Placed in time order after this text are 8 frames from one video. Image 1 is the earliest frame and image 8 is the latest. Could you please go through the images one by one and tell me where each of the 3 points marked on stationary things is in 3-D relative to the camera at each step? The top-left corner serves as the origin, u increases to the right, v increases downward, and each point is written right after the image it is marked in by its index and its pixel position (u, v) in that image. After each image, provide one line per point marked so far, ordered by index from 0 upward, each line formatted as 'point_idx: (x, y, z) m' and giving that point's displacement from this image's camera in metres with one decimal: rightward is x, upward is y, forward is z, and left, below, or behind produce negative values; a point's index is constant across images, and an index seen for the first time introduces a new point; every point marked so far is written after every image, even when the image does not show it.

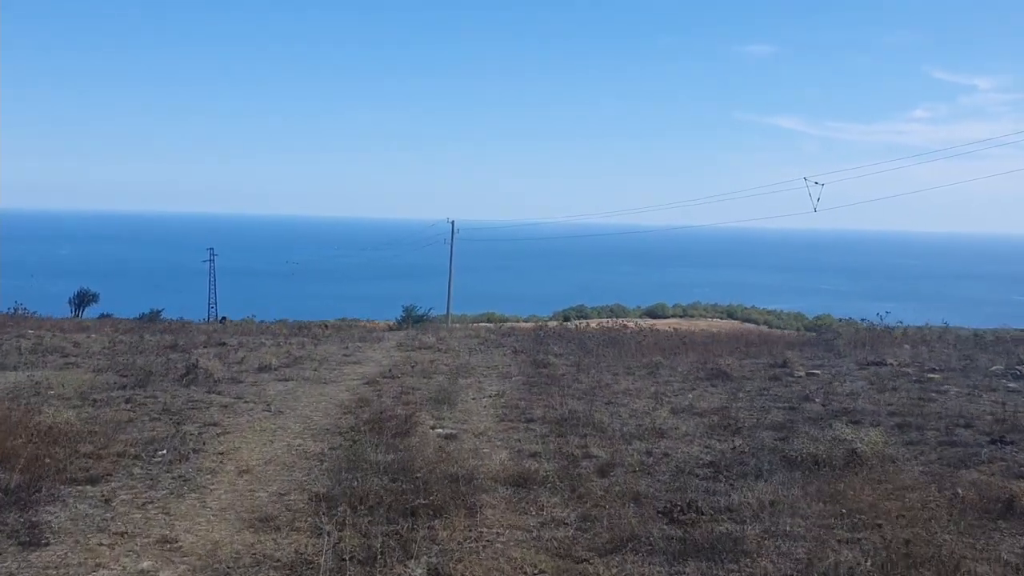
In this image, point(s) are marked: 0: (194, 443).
0: (-3.6, -1.8, +8.6) m
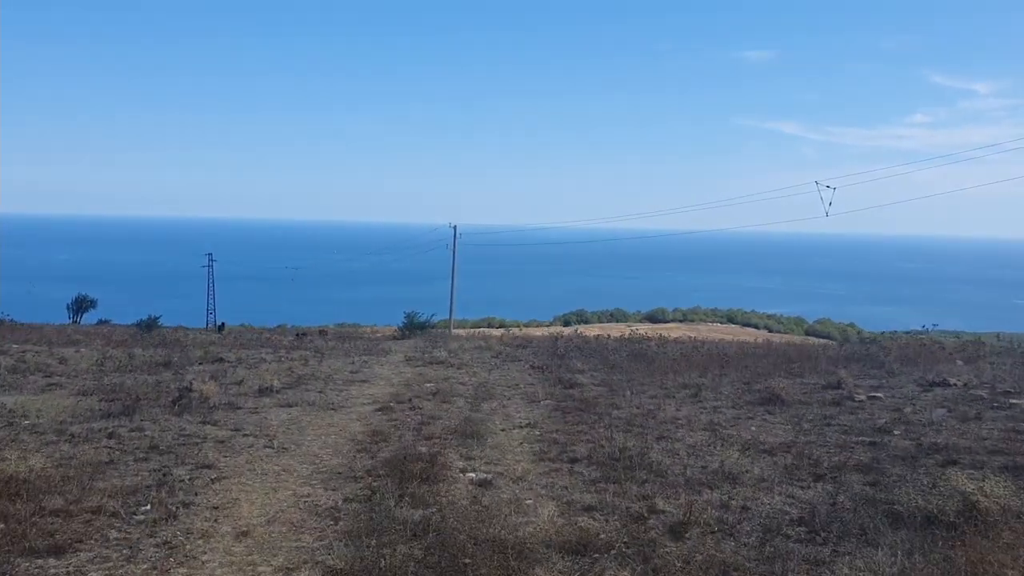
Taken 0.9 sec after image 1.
0: (-3.2, -2.0, +7.2) m
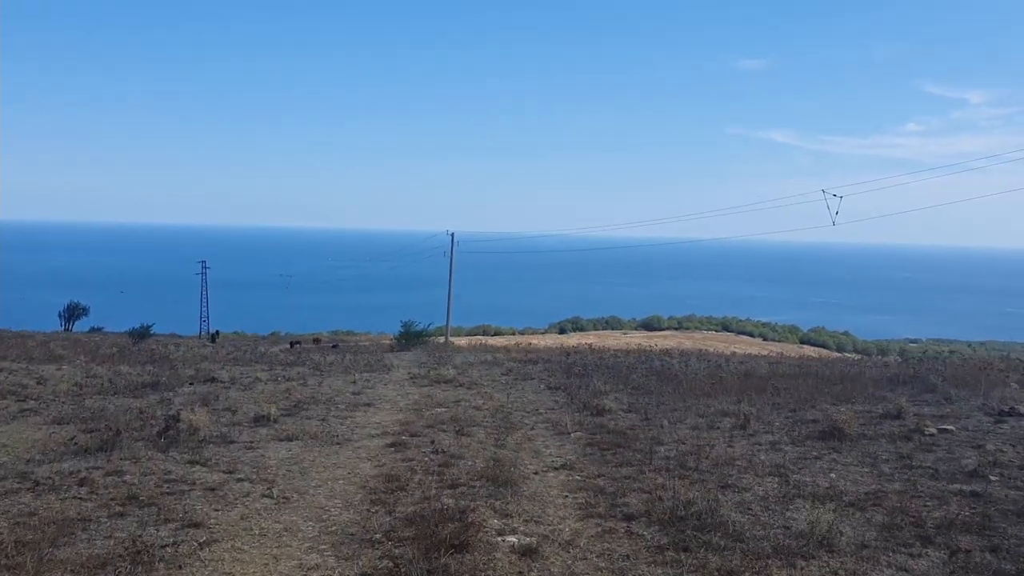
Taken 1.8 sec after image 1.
0: (-2.7, -2.2, +5.9) m
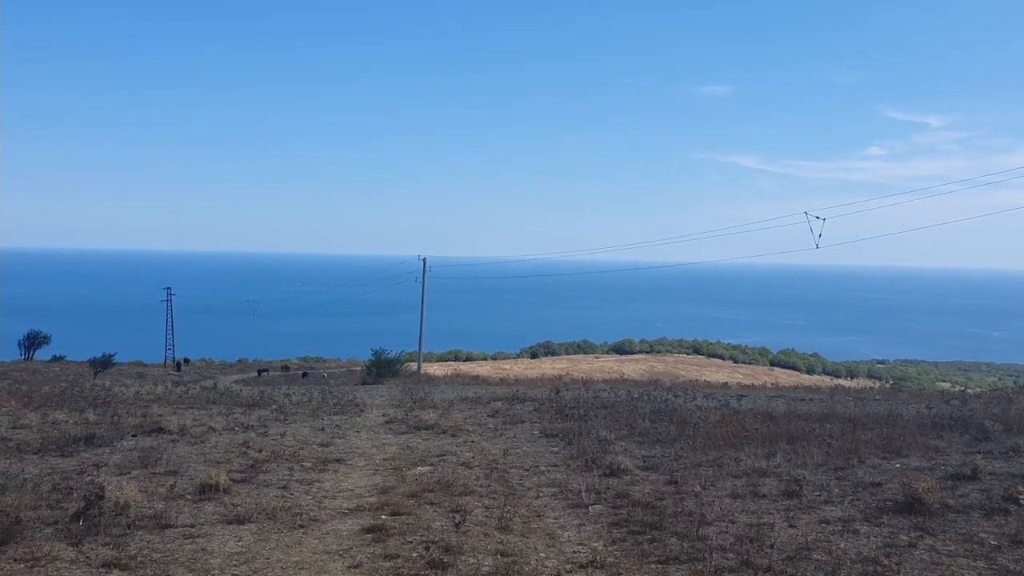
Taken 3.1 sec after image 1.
0: (-2.5, -2.5, +3.8) m
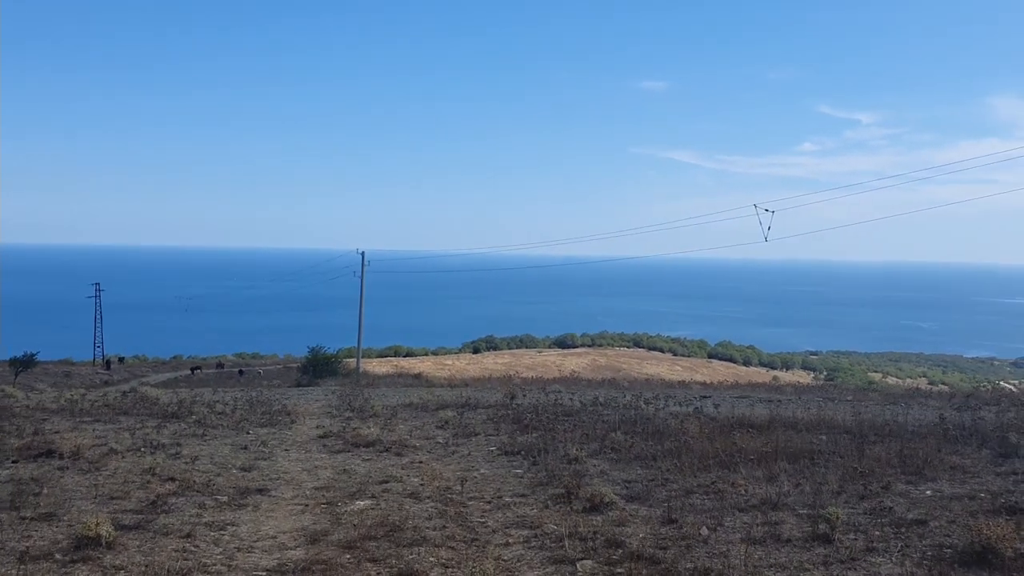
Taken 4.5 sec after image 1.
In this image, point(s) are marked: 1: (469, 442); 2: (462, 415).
0: (-2.4, -2.6, +1.7) m
1: (-0.9, -3.1, +15.2) m
2: (-1.3, -3.2, +19.0) m
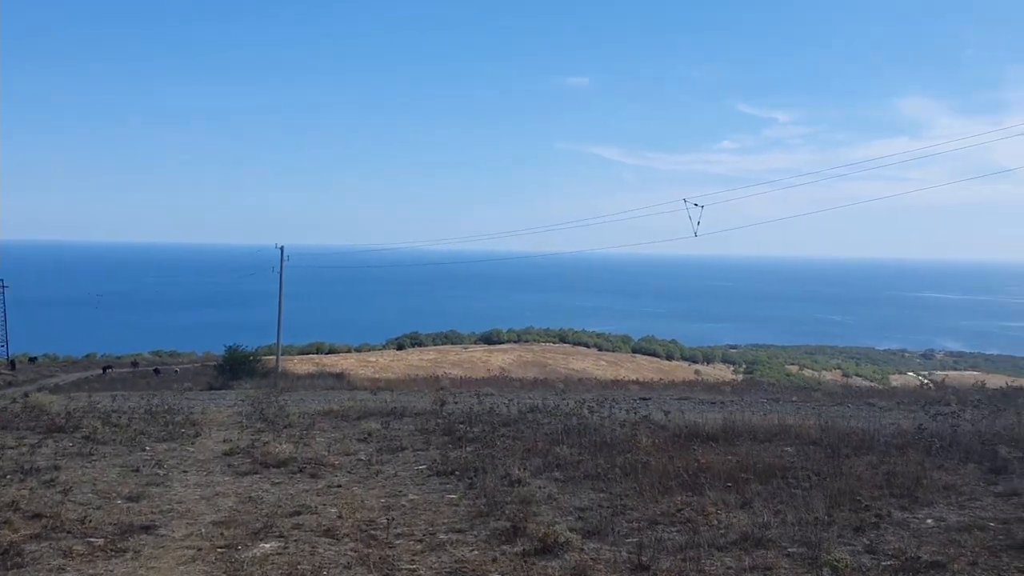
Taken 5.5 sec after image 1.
0: (-2.3, -2.6, -0.1) m
1: (-2.1, -3.0, +13.5) m
2: (-2.9, -3.1, +17.3) m
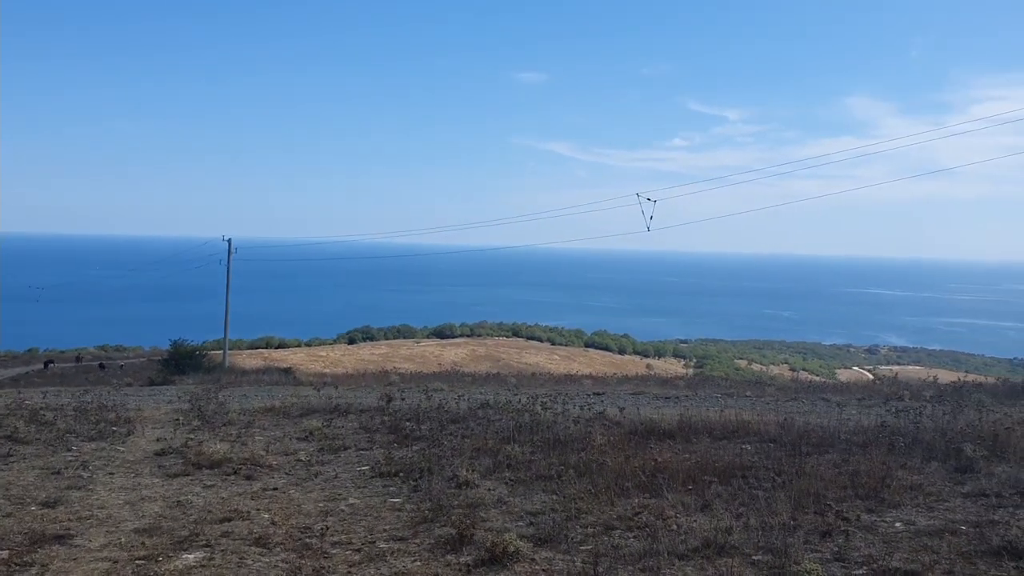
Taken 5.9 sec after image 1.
0: (-2.3, -2.5, -0.8) m
1: (-3.0, -2.9, +12.8) m
2: (-4.0, -2.9, +16.5) m
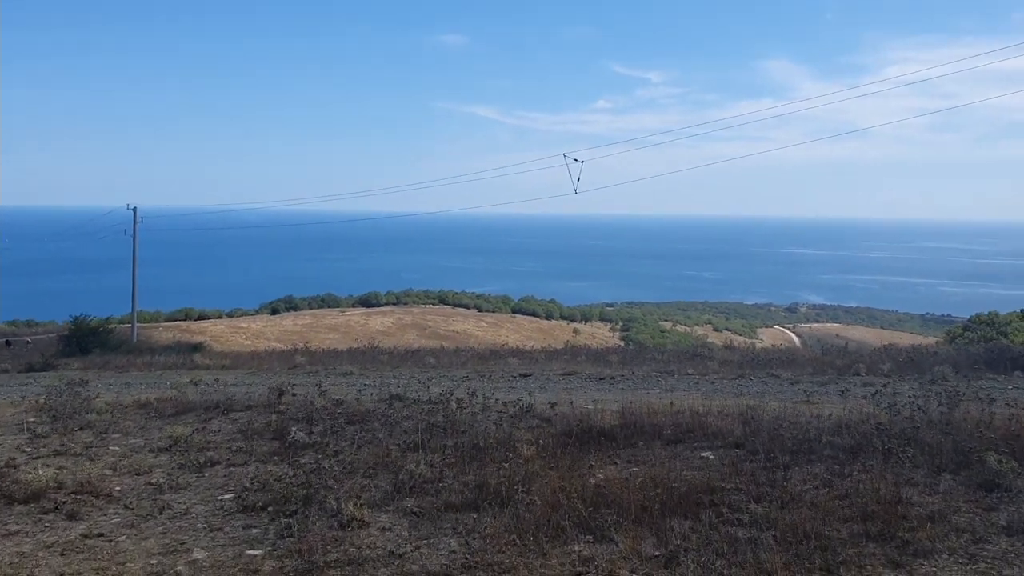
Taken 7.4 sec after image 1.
0: (-2.2, -2.8, -3.4) m
1: (-4.2, -2.6, +10.0) m
2: (-5.6, -2.5, +13.6) m
